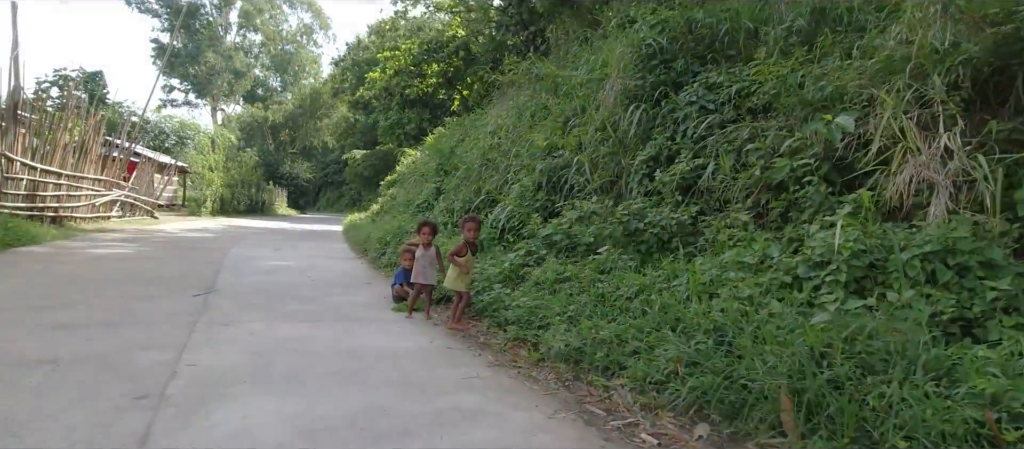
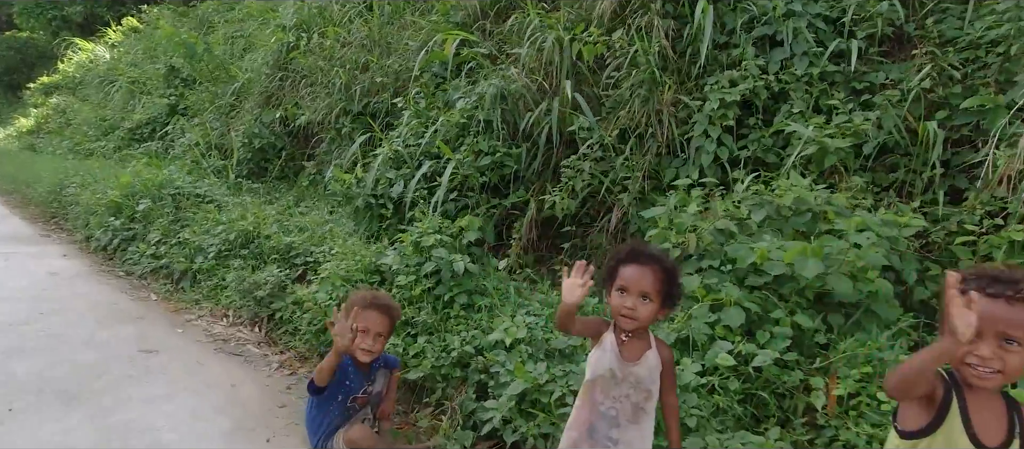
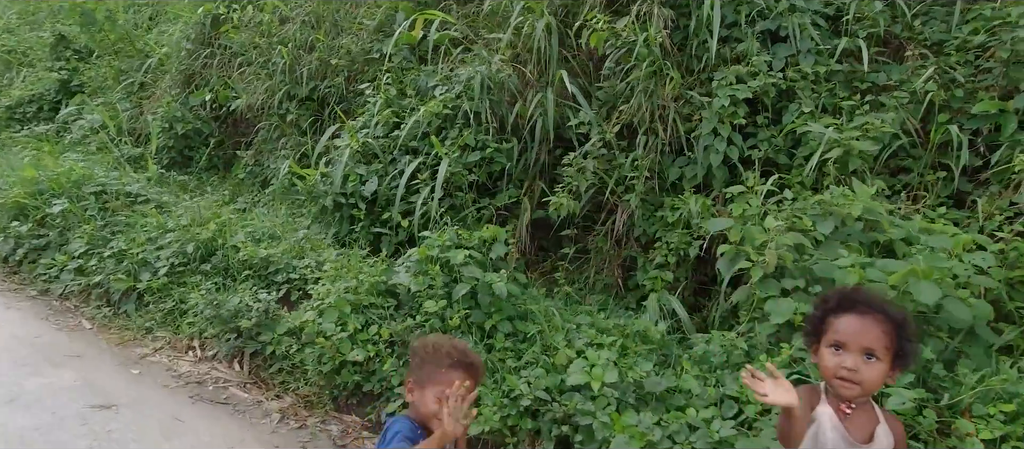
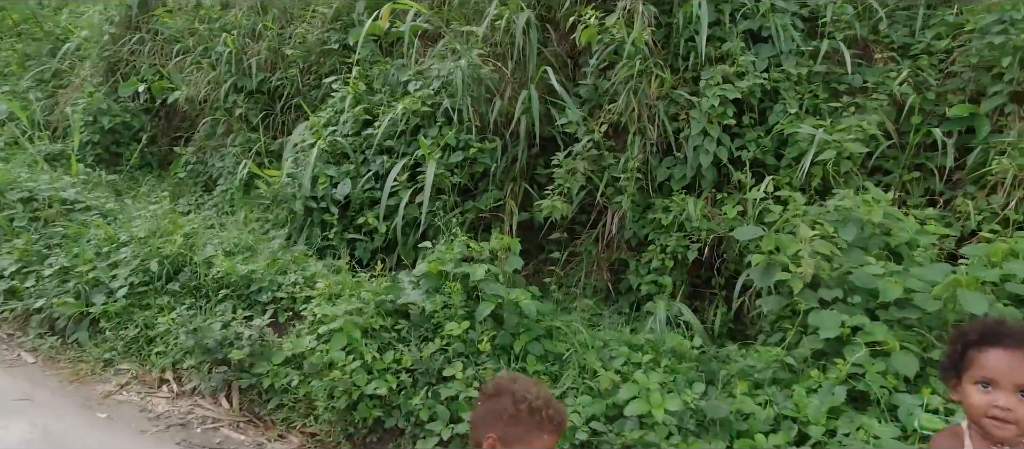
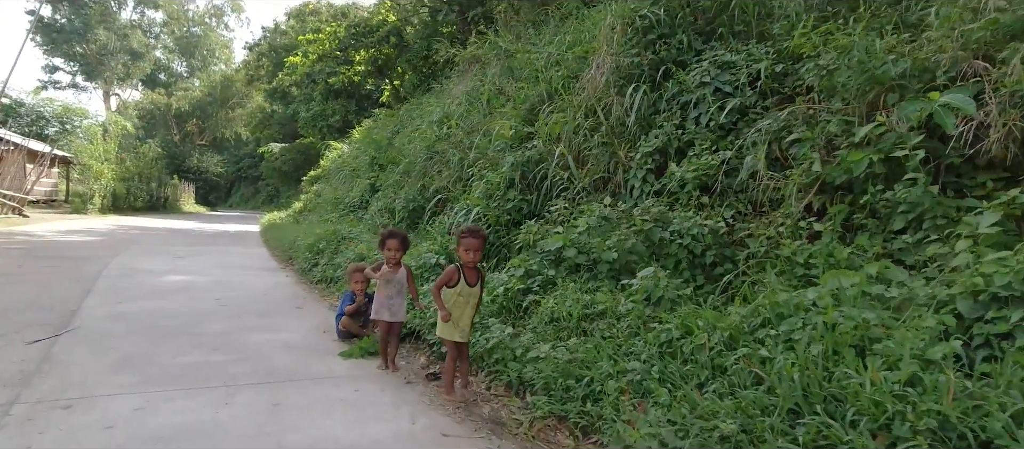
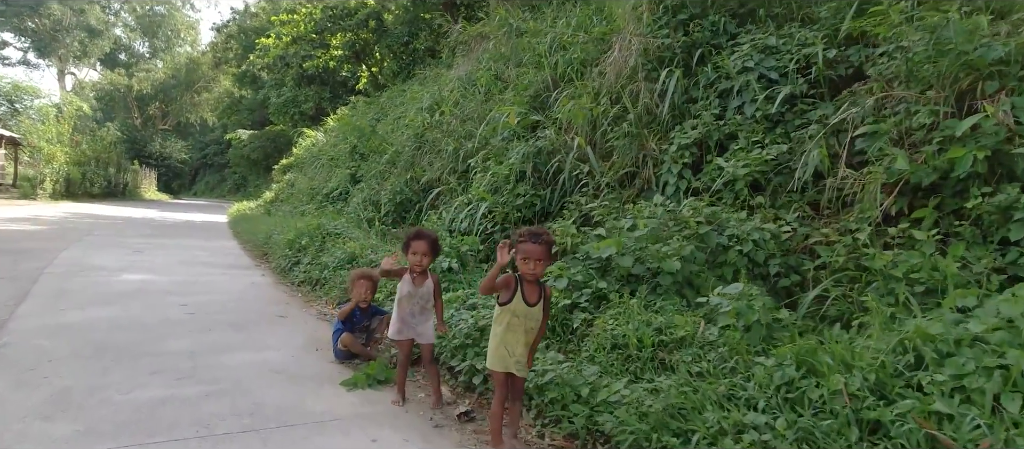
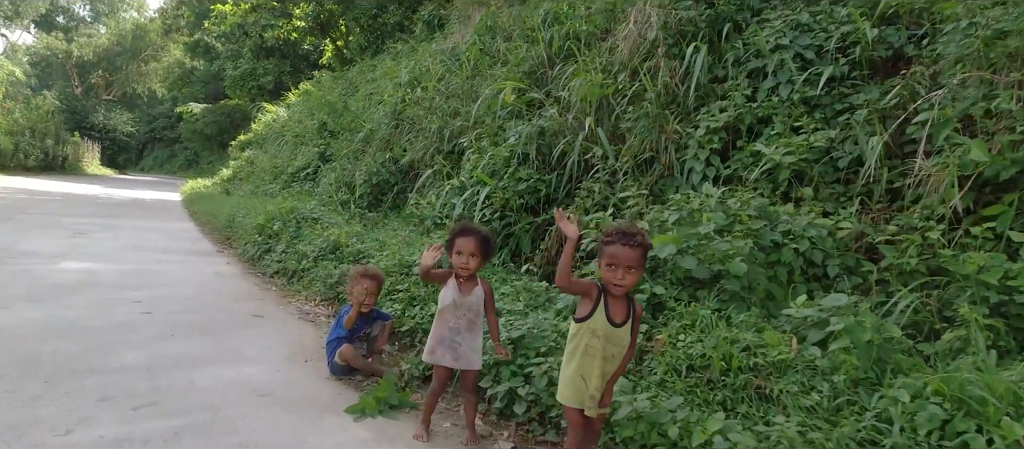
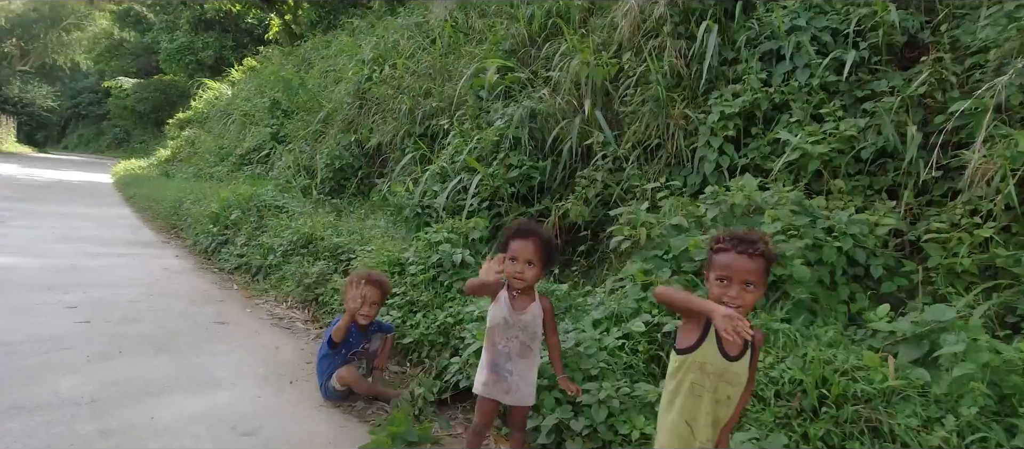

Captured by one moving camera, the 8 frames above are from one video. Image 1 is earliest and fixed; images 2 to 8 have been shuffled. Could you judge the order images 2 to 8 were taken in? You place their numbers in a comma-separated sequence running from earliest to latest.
5, 6, 7, 8, 2, 3, 4
